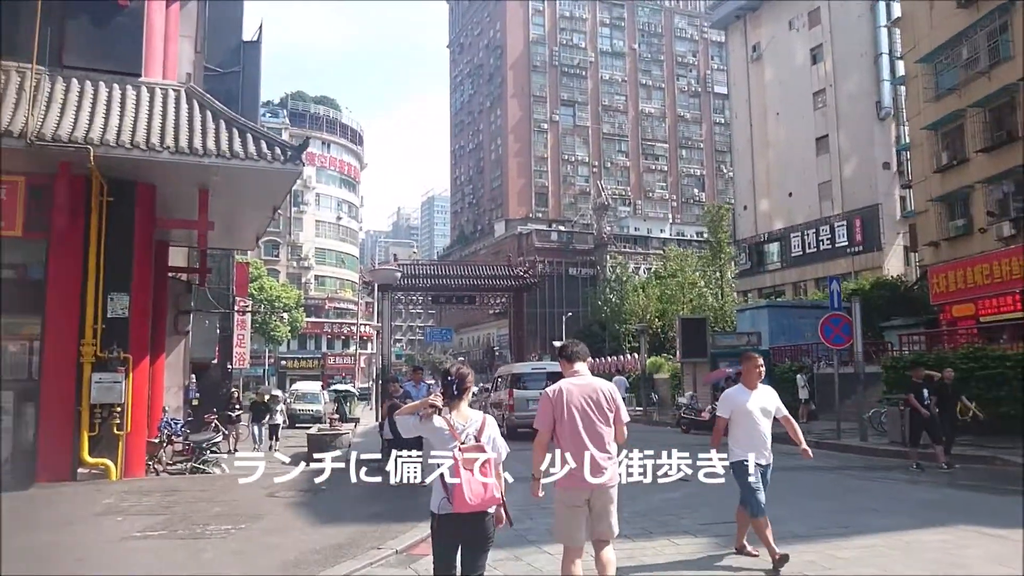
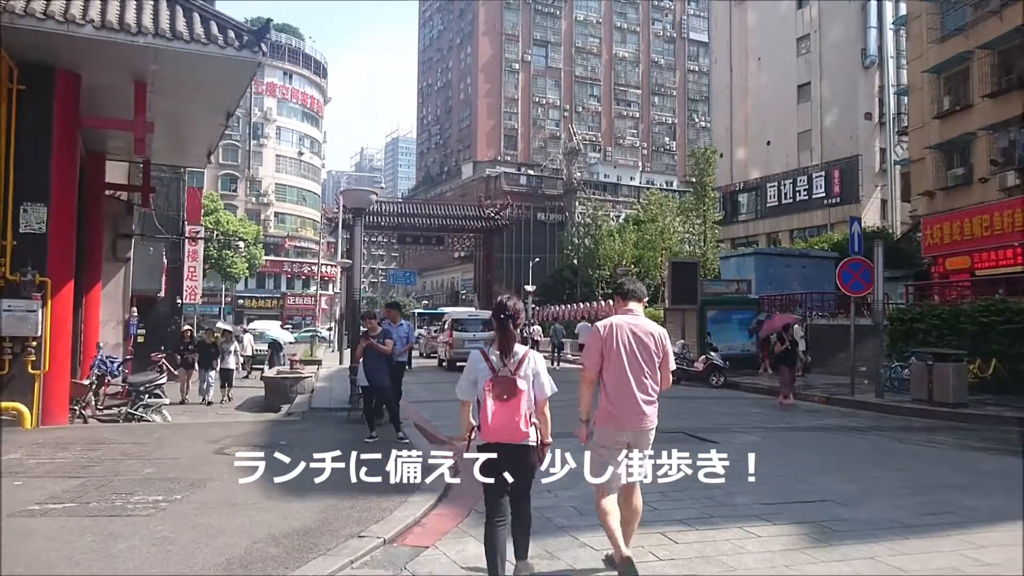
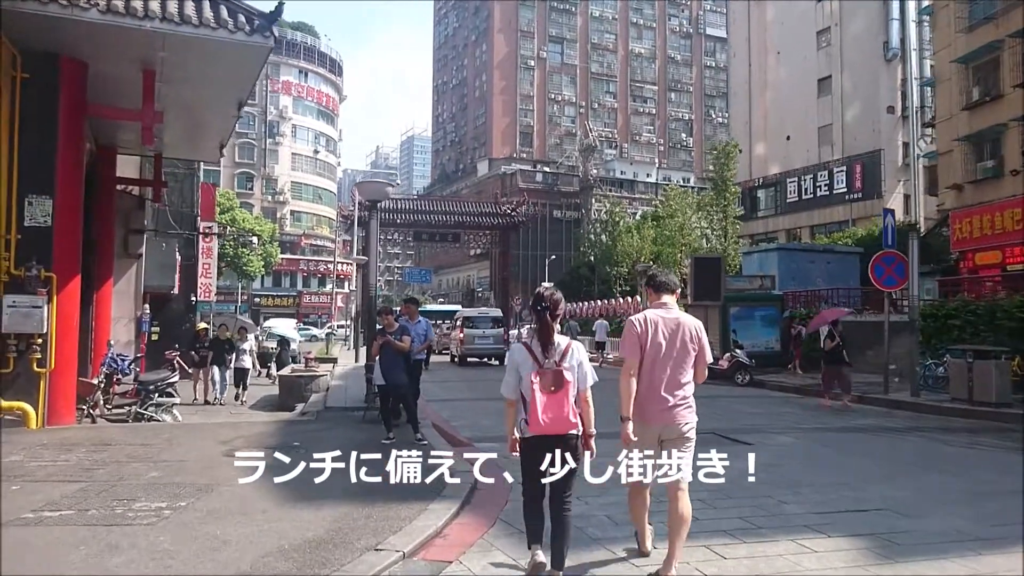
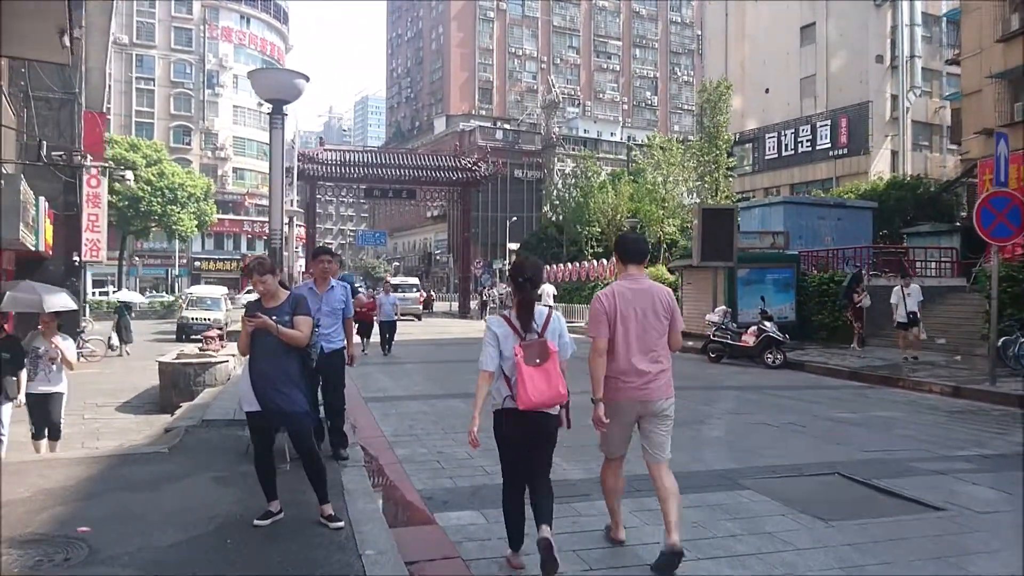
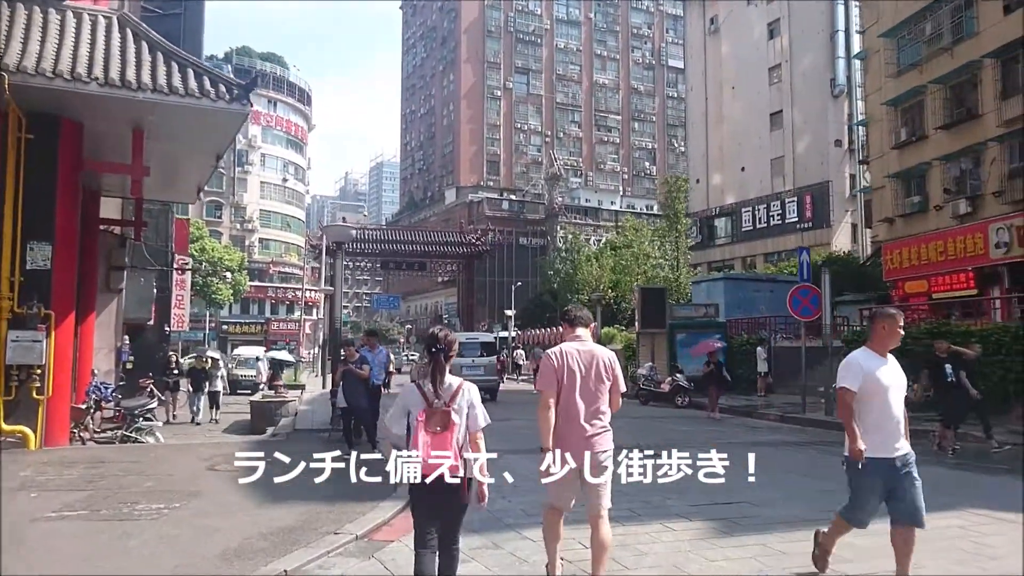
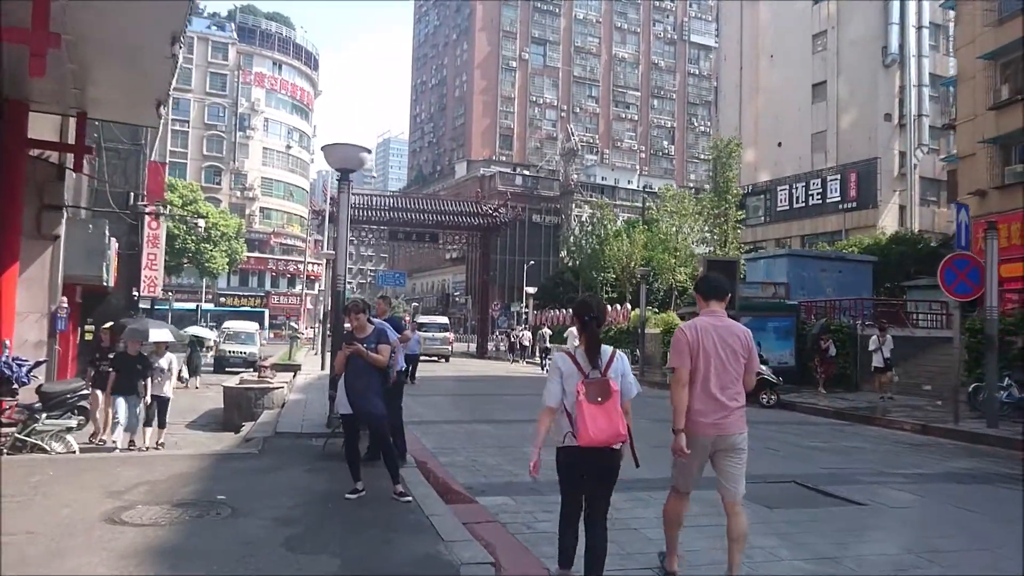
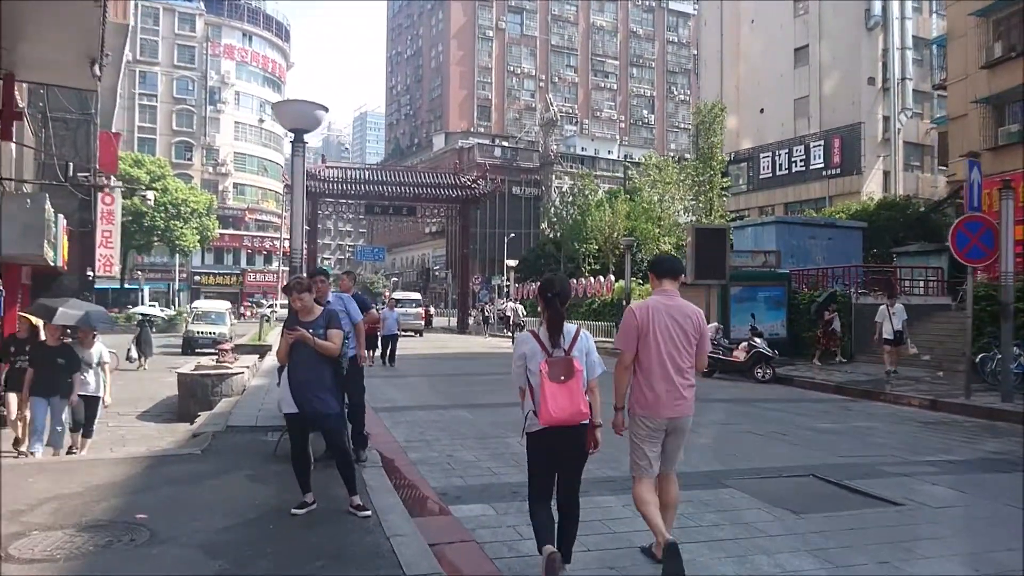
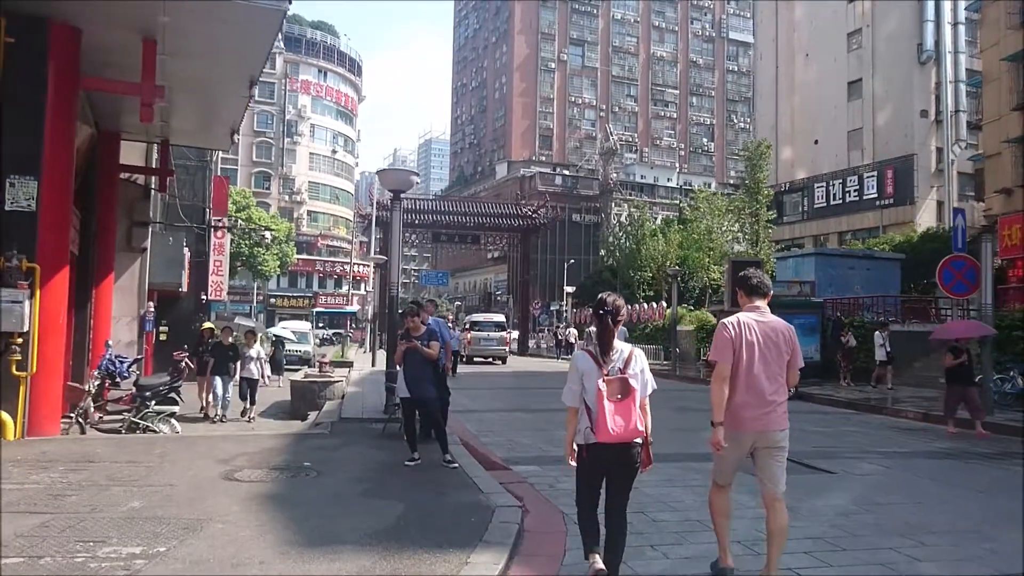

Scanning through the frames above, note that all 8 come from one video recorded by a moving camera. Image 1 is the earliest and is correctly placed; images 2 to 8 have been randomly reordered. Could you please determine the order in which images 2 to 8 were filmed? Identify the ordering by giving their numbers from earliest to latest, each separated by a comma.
5, 2, 3, 8, 6, 7, 4
